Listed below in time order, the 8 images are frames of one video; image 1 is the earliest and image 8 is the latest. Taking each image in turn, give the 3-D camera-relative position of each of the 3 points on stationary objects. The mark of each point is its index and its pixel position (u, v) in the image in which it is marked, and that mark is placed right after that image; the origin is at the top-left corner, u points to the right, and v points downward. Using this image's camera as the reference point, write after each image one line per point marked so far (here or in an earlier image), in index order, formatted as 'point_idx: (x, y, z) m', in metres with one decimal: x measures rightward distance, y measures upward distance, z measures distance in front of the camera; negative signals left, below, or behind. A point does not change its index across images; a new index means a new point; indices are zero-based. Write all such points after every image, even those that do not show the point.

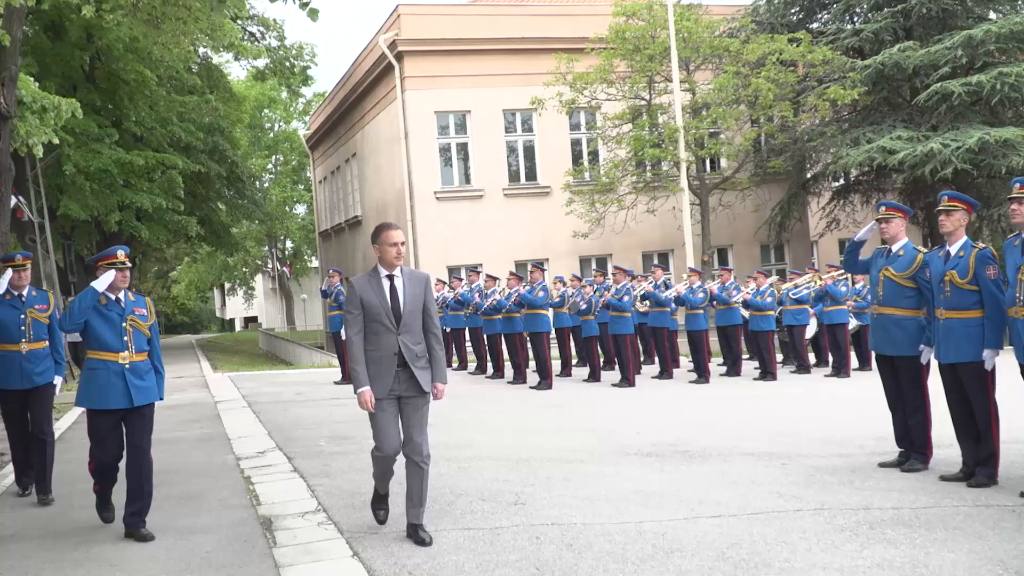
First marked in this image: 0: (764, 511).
0: (+1.5, -1.3, +6.2) m
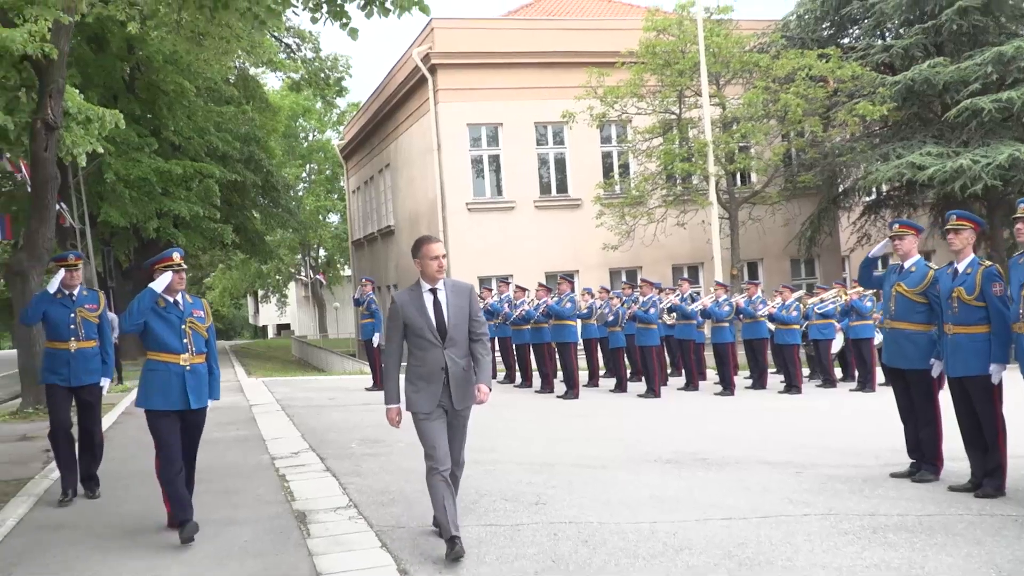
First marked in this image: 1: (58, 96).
0: (+1.6, -1.4, +6.5) m
1: (-6.1, +2.6, +14.0) m
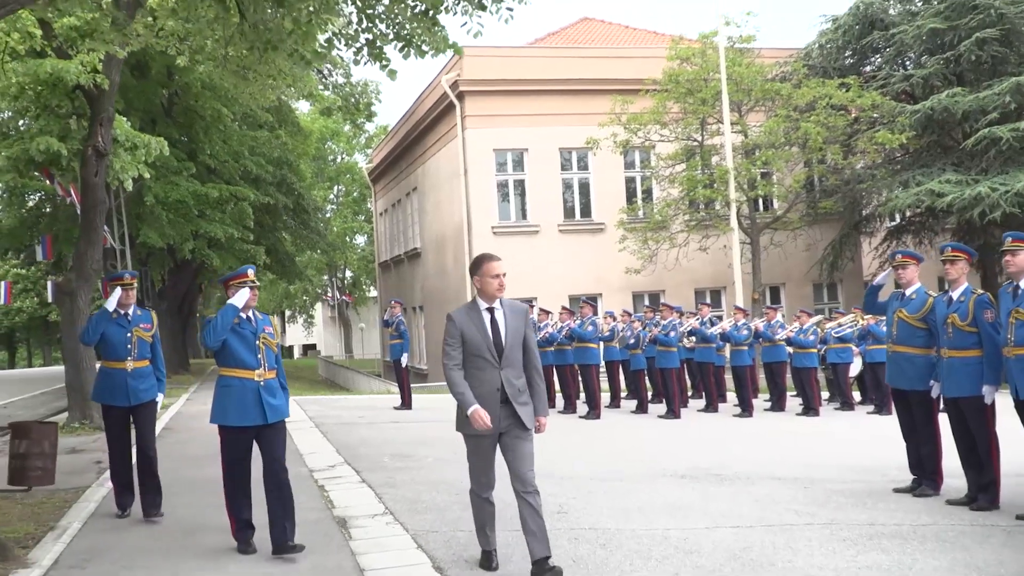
0: (+1.8, -1.6, +7.0) m
1: (-5.8, +2.3, +14.7) m
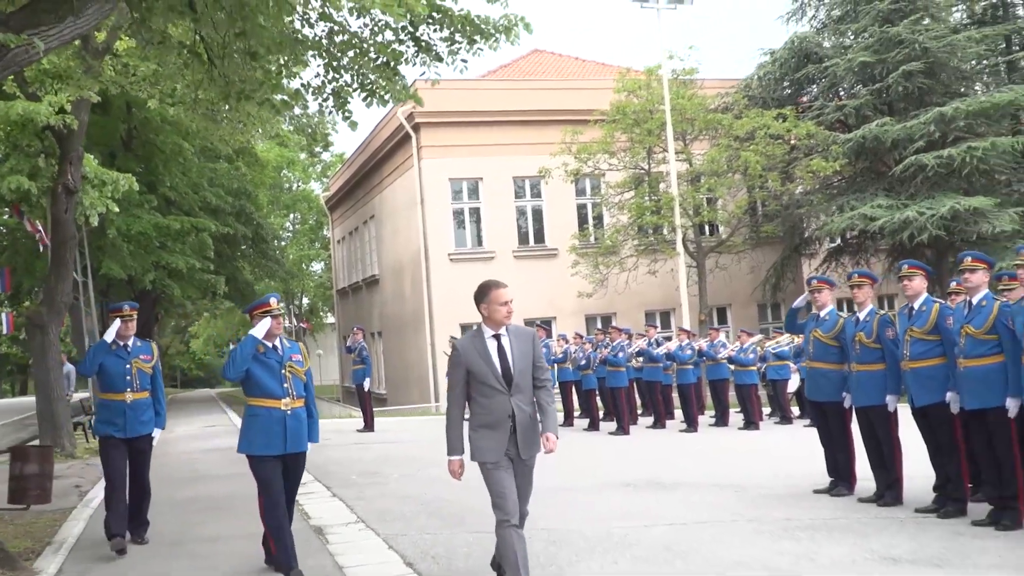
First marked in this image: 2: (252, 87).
0: (+1.5, -1.8, +7.9) m
1: (-6.4, +1.8, +15.4) m
2: (-2.8, +2.1, +10.9) m
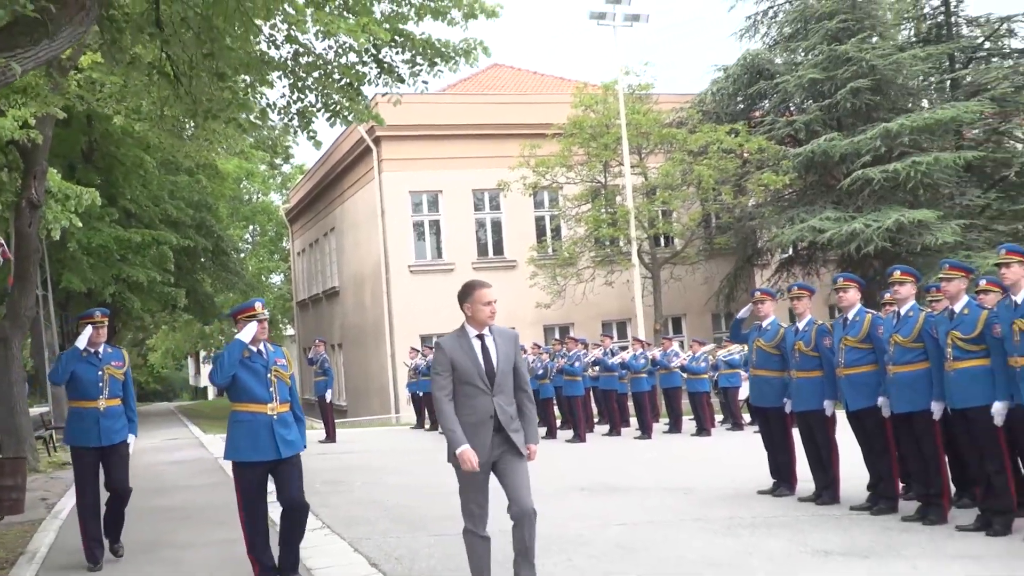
0: (+1.1, -1.9, +8.3) m
1: (-7.1, +1.6, +15.6) m
2: (-3.2, +1.9, +11.3) m
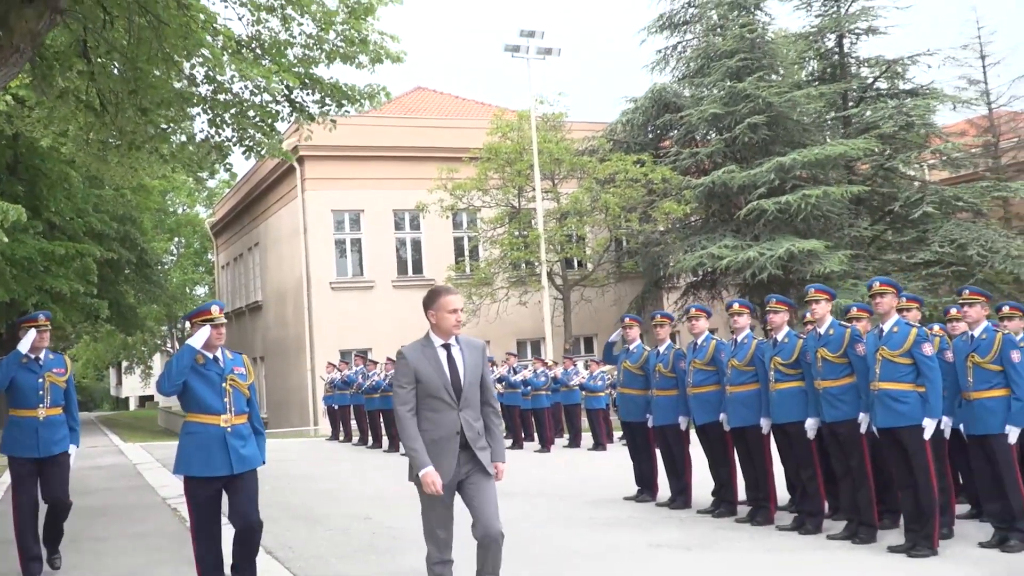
0: (+0.1, -2.1, +9.4) m
1: (-8.5, +1.4, +16.2) m
2: (-4.4, +1.7, +12.2) m
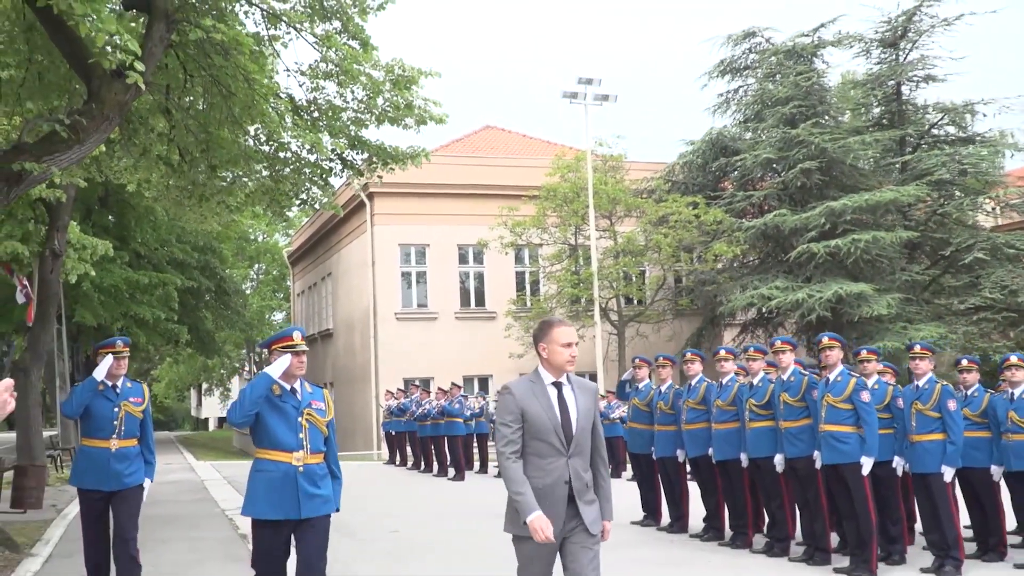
0: (+0.2, -2.6, +10.6) m
1: (-7.8, +1.0, +18.0) m
2: (-4.0, +1.3, +13.7) m
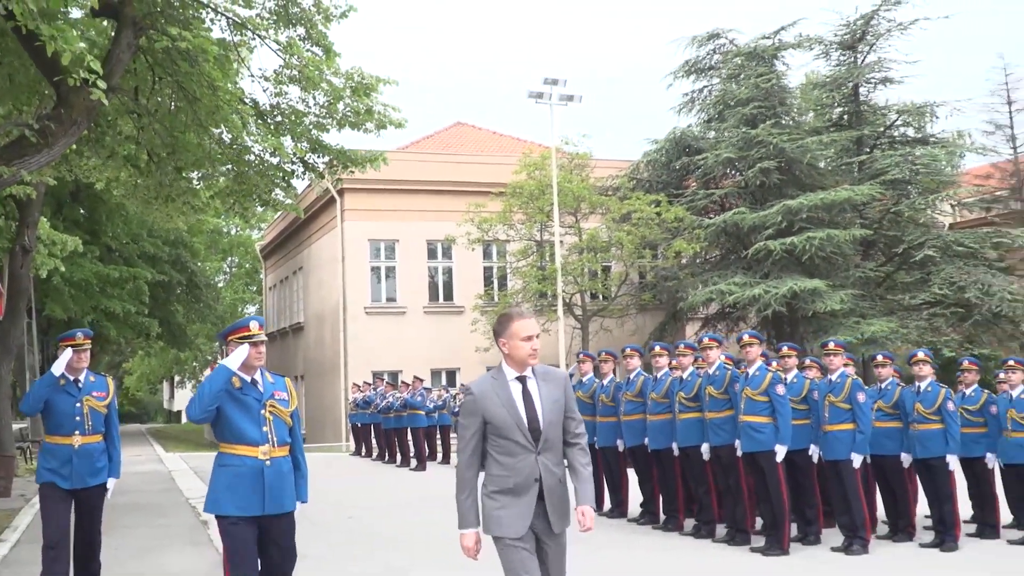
0: (-0.3, -2.5, +11.2) m
1: (-8.5, +1.1, +18.5) m
2: (-4.6, +1.3, +14.2) m
